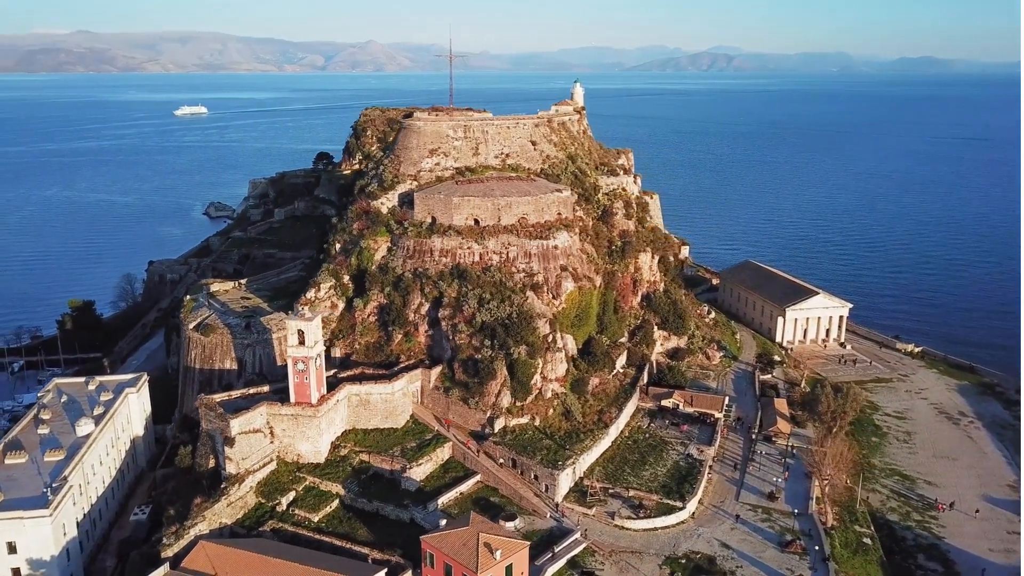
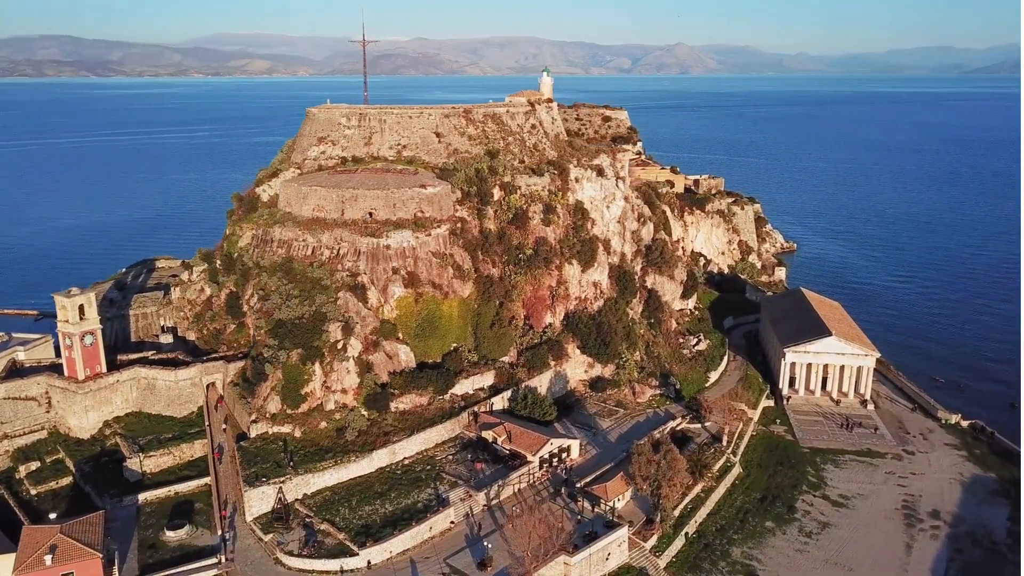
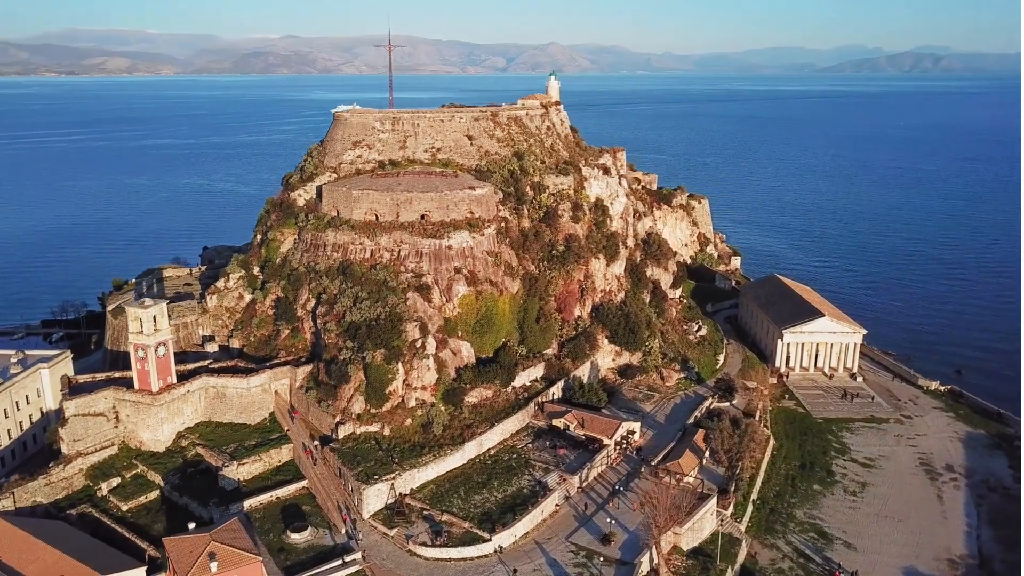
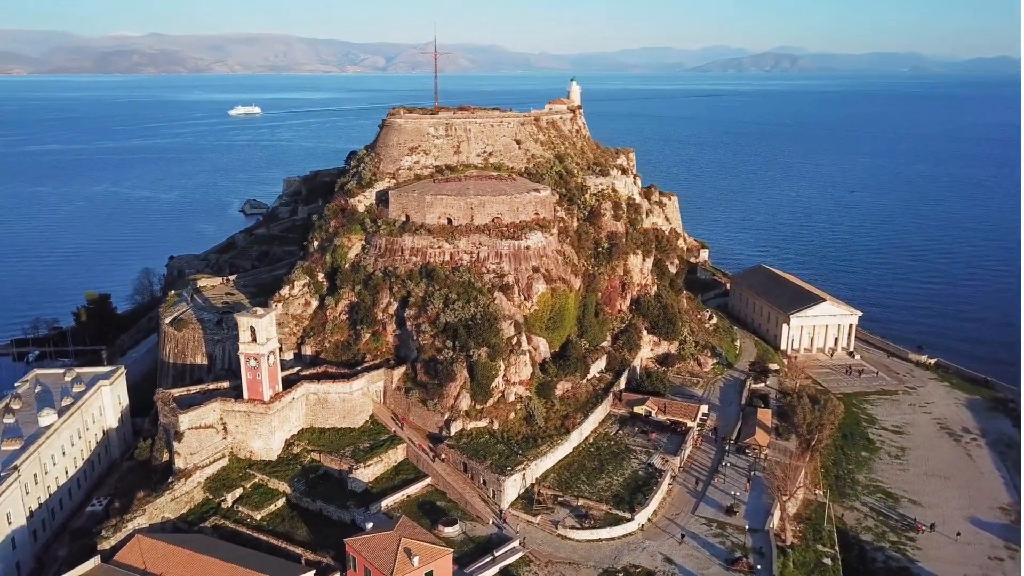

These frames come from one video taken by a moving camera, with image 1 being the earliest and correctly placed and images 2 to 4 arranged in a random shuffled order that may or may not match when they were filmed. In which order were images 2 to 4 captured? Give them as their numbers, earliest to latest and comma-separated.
4, 3, 2
